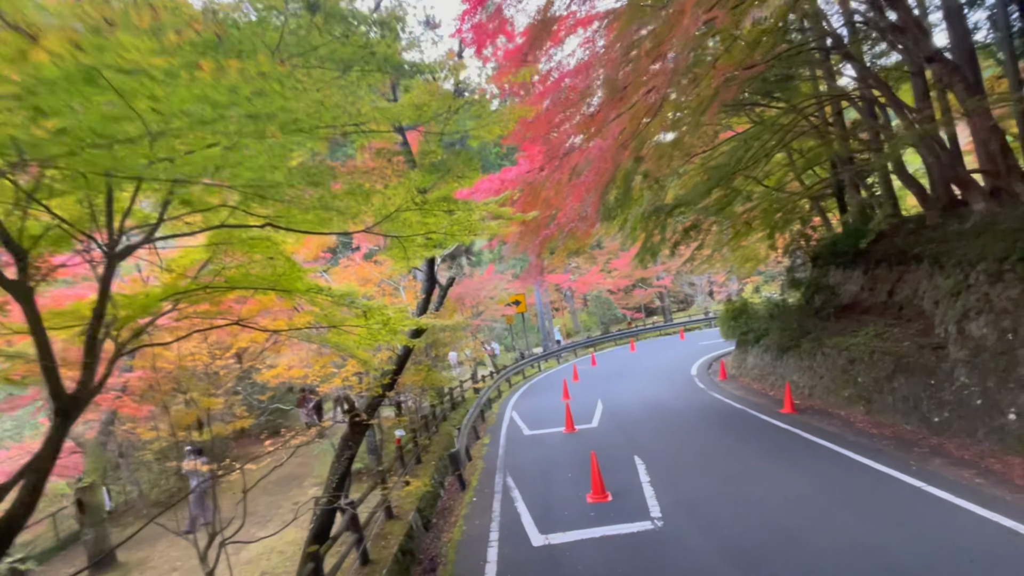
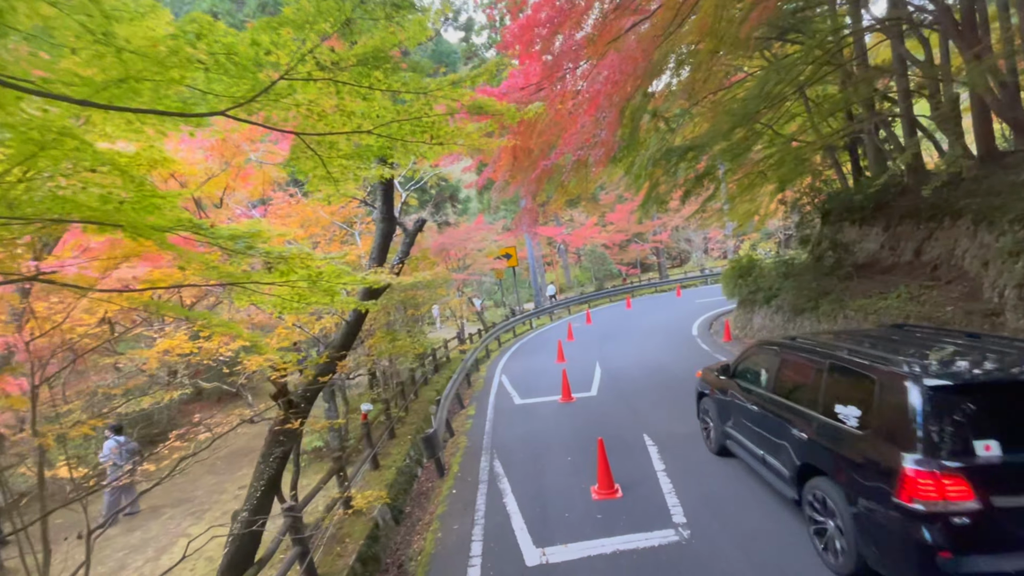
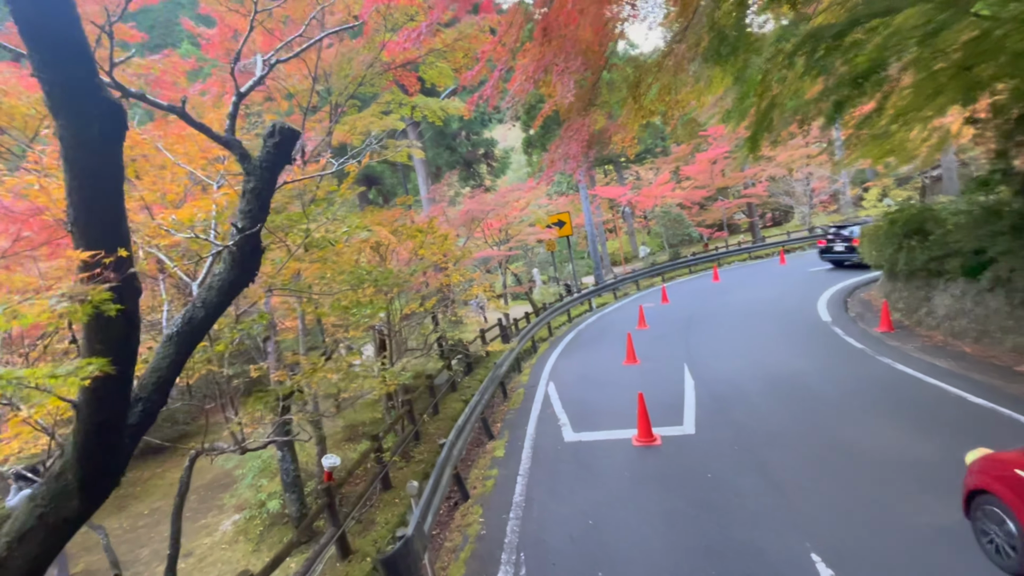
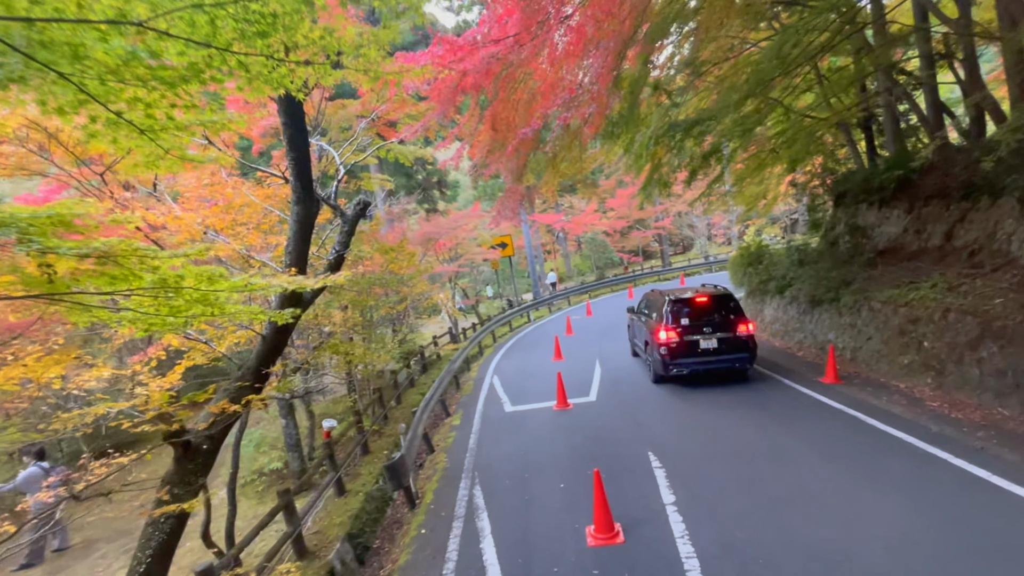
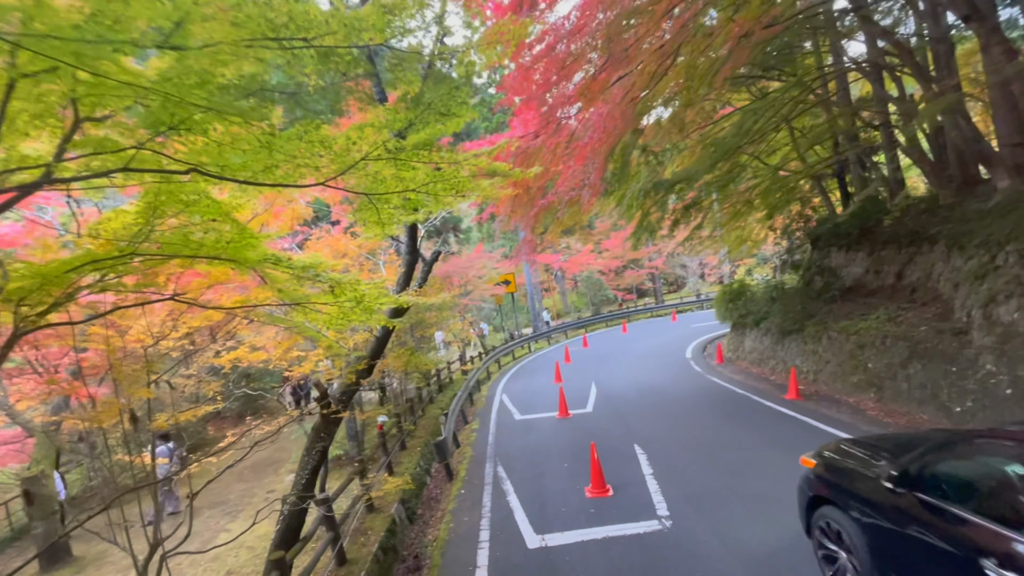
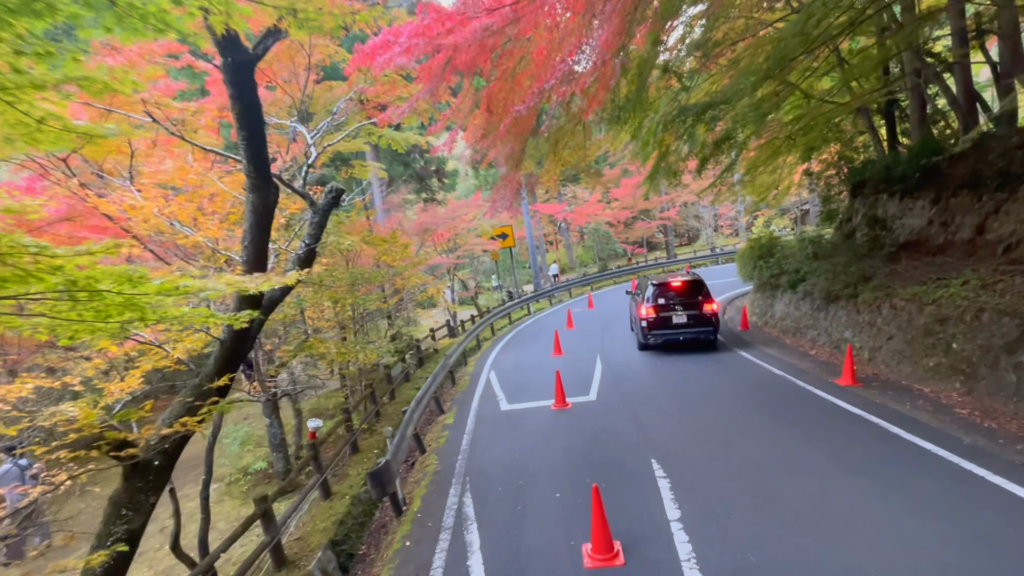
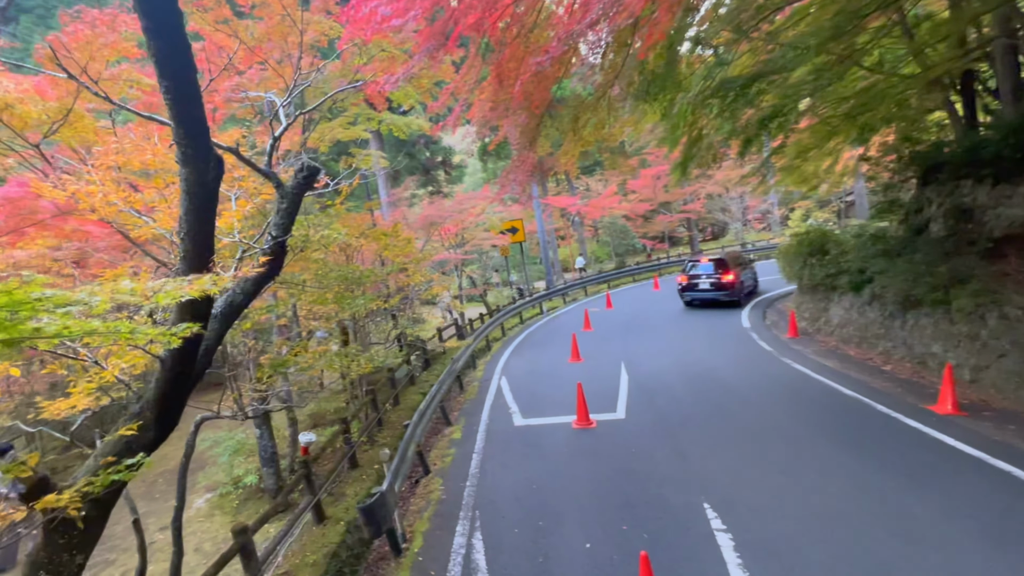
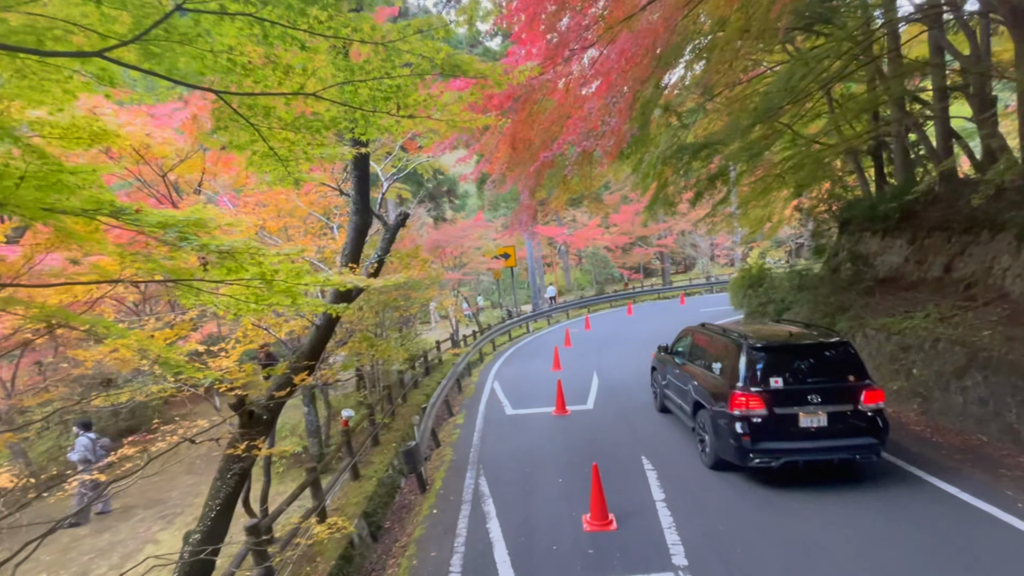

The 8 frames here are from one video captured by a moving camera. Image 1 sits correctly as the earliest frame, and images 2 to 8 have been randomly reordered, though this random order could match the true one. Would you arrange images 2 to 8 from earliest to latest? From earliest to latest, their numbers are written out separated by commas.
5, 2, 8, 4, 6, 7, 3
